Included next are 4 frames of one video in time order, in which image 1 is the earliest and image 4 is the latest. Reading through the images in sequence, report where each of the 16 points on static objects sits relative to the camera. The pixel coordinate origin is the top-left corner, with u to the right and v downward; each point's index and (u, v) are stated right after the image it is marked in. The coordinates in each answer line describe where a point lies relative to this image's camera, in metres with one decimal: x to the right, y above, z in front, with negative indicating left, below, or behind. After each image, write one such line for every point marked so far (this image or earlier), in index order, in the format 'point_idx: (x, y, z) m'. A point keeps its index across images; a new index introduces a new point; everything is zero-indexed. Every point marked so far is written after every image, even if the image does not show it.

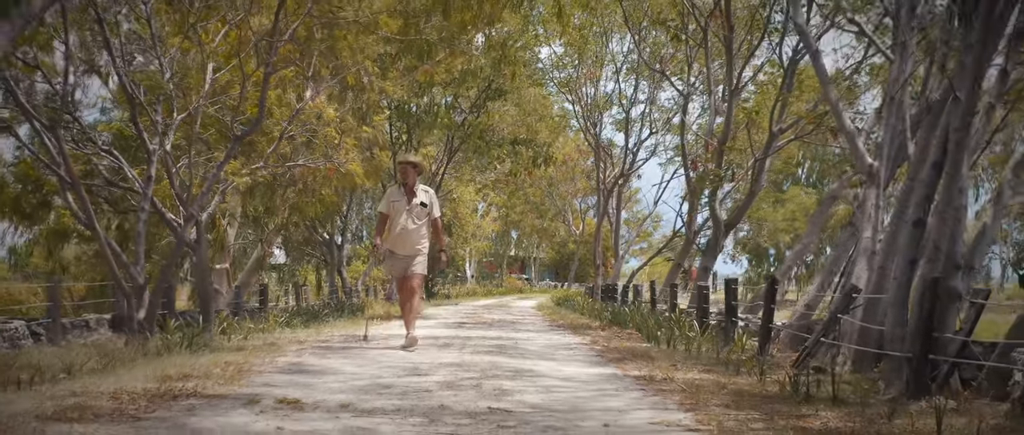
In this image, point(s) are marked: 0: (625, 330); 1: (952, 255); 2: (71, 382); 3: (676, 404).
0: (+1.6, -1.6, +12.7) m
1: (+2.7, -0.2, +5.4) m
2: (-2.7, -1.0, +5.4) m
3: (+0.9, -1.0, +4.8) m
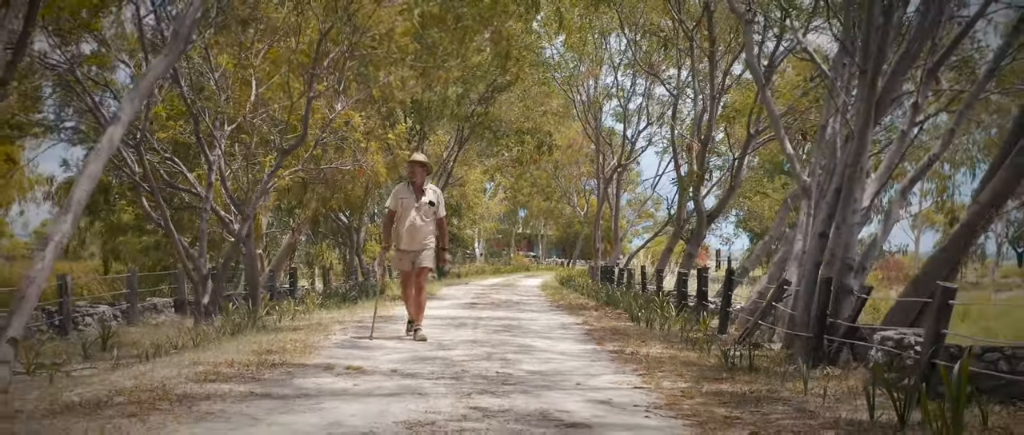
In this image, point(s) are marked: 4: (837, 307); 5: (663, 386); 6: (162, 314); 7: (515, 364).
0: (+1.7, -1.5, +14.4) m
1: (+2.7, -0.3, +7.1) m
2: (-2.7, -1.1, +7.2) m
3: (+0.9, -1.1, +6.6) m
4: (+2.6, -0.7, +7.0) m
5: (+1.0, -1.1, +5.8) m
6: (-4.8, -1.3, +12.0) m
7: (0.0, -1.2, +7.1) m
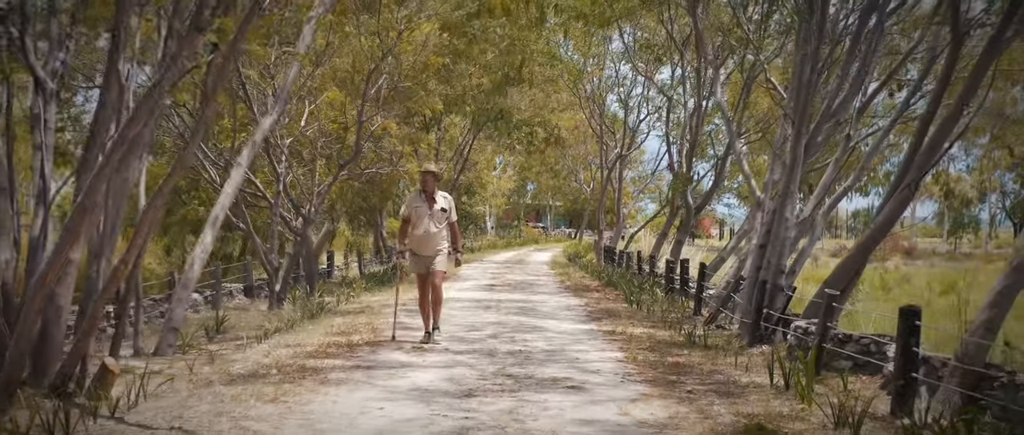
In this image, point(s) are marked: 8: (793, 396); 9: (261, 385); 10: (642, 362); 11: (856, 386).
0: (+2.0, -1.4, +16.9) m
1: (+2.9, -0.5, +9.5) m
2: (-2.5, -1.3, +9.7) m
3: (+1.1, -1.3, +9.0) m
4: (+2.8, -0.9, +9.4) m
5: (+1.2, -1.3, +8.2) m
6: (-4.5, -1.3, +14.5) m
7: (+0.2, -1.4, +9.6) m
8: (+2.1, -1.3, +6.6) m
9: (-1.9, -1.3, +6.8) m
10: (+1.2, -1.3, +8.1) m
11: (+2.8, -1.4, +7.2) m
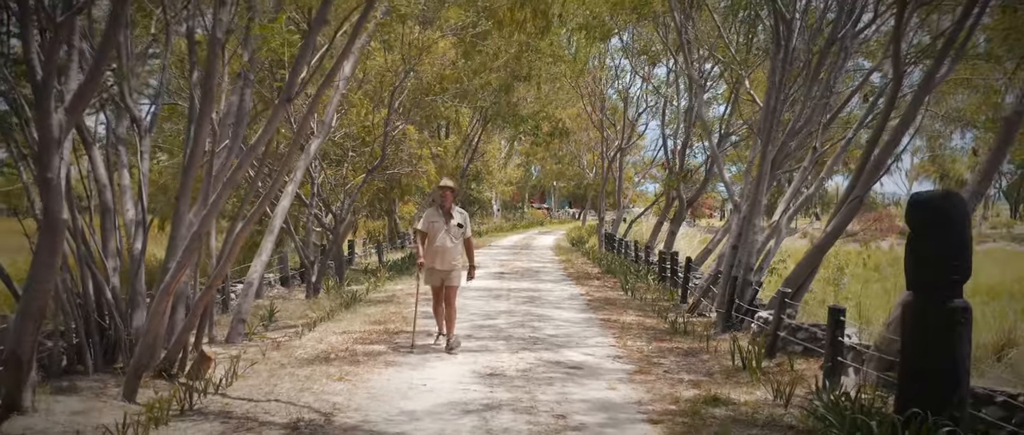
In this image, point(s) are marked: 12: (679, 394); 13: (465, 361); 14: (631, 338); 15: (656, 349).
0: (+2.1, -1.3, +18.6) m
1: (+3.0, -0.6, +11.2) m
2: (-2.3, -1.4, +11.4) m
3: (+1.2, -1.4, +10.7) m
4: (+2.9, -1.0, +11.1) m
5: (+1.3, -1.4, +9.9) m
6: (-4.4, -1.3, +16.2) m
7: (+0.3, -1.4, +11.3) m
8: (+2.2, -1.5, +8.4) m
9: (-1.8, -1.4, +8.5) m
10: (+1.3, -1.4, +9.8) m
11: (+2.9, -1.5, +8.9) m
12: (+1.4, -1.5, +7.6) m
13: (-0.5, -1.4, +8.7) m
14: (+1.4, -1.4, +10.4) m
15: (+1.6, -1.5, +9.8) m
